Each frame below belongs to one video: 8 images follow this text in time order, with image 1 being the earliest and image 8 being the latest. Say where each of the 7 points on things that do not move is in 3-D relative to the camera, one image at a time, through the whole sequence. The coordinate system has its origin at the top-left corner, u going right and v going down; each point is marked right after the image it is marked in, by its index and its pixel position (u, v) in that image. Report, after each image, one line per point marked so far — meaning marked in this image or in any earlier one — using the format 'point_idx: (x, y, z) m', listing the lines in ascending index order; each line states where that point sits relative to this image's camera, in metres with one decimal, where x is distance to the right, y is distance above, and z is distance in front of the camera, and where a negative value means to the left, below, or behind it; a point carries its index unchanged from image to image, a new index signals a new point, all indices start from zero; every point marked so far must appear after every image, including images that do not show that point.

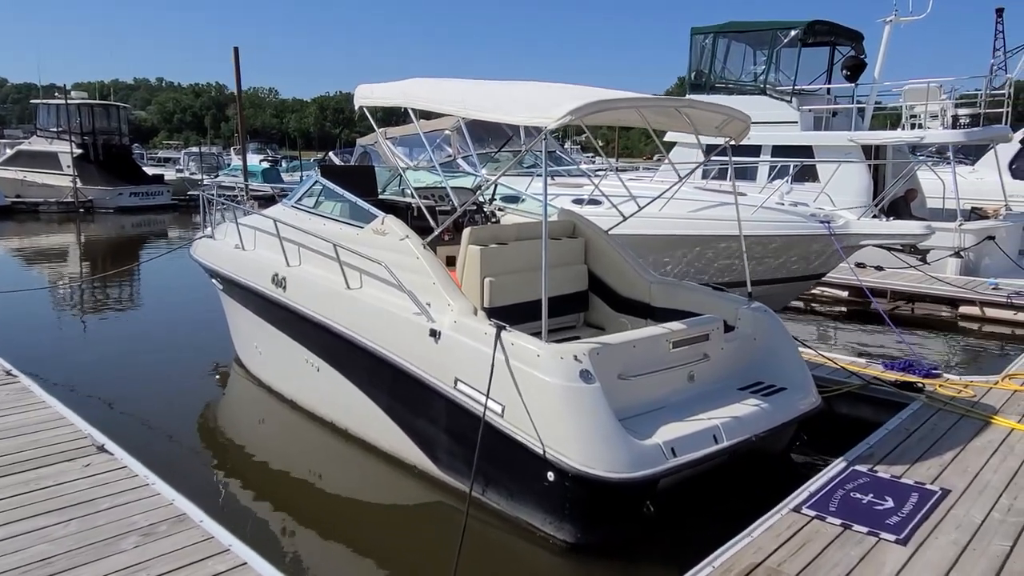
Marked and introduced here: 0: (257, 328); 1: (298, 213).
0: (-1.9, -0.3, +5.5) m
1: (-1.5, +0.5, +5.3) m
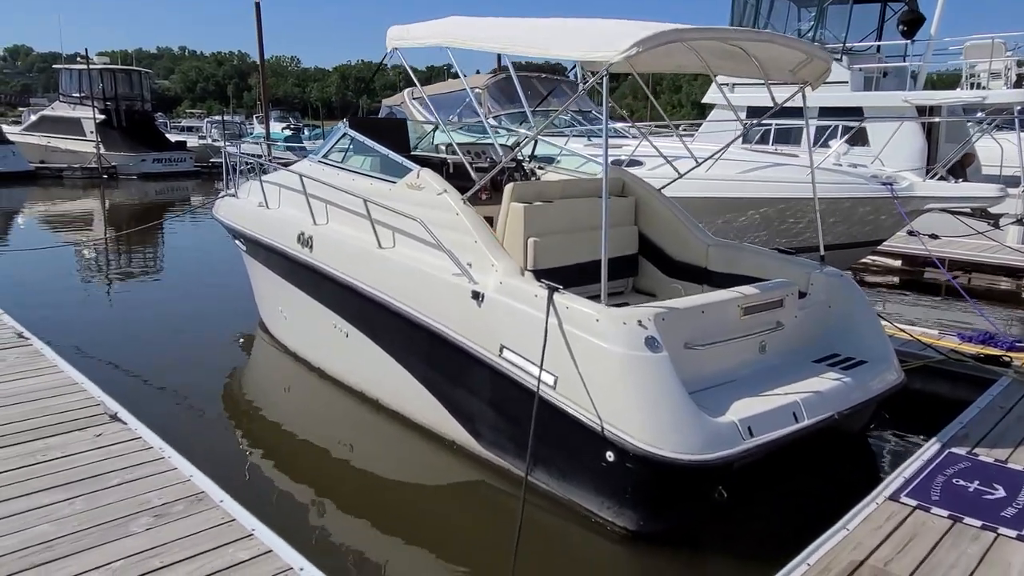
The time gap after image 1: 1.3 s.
0: (-1.6, 0.0, +5.2) m
1: (-1.2, +0.8, +4.9) m
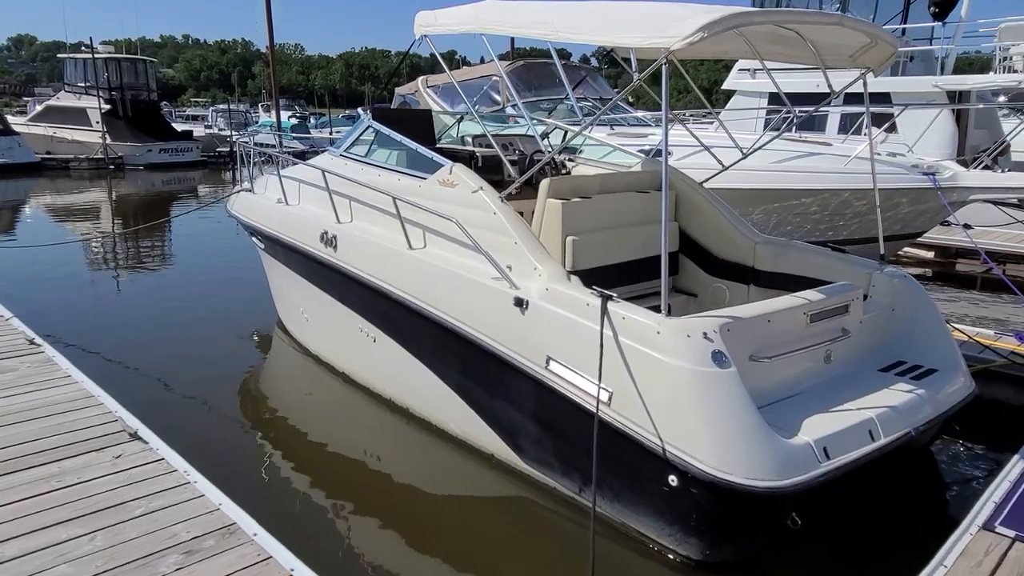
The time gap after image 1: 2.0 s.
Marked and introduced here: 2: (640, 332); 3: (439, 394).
0: (-1.4, 0.0, +4.9) m
1: (-1.0, +0.8, +4.7) m
2: (+0.5, -0.2, +2.7) m
3: (-0.4, -0.6, +3.8) m
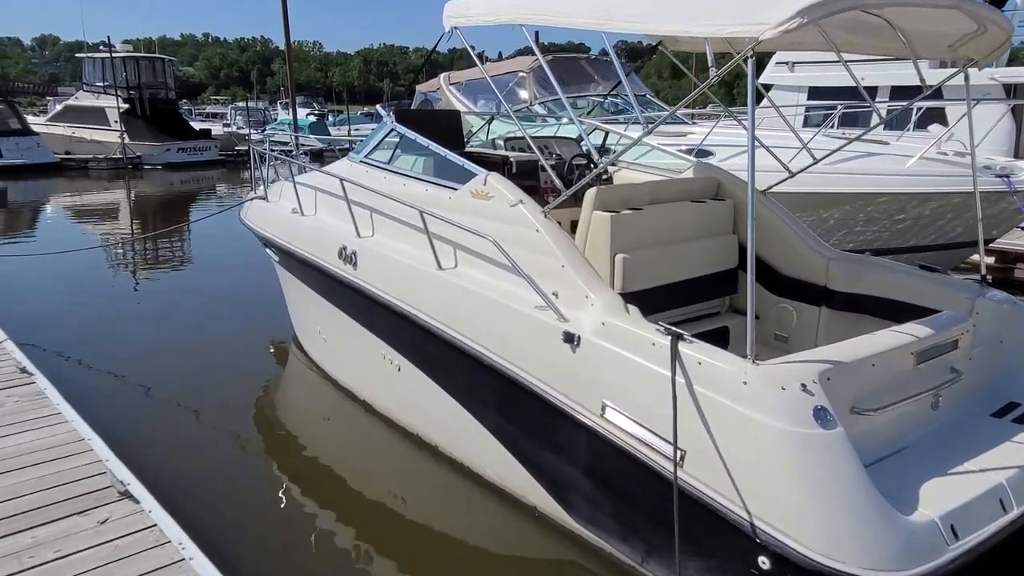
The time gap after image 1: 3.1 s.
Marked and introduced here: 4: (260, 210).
0: (-1.2, -0.1, +4.5) m
1: (-0.8, +0.7, +4.2) m
2: (+0.6, -0.3, +2.3) m
3: (-0.2, -0.7, +3.4) m
4: (-1.8, +0.6, +5.3) m
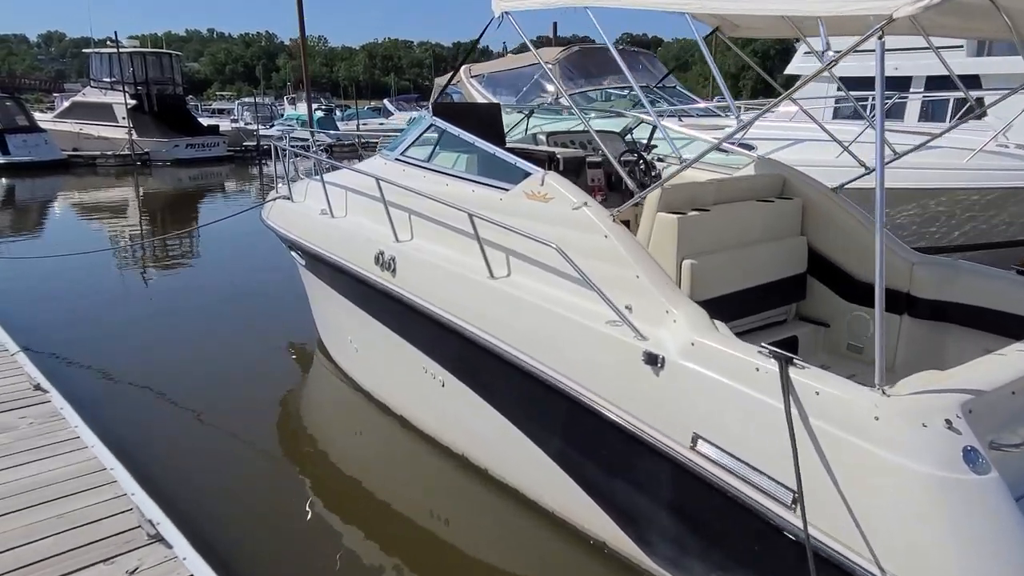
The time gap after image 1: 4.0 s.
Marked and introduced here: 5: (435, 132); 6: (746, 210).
0: (-0.9, -0.2, +4.2) m
1: (-0.6, +0.6, +3.9) m
2: (+0.9, -0.3, +2.0) m
3: (+0.1, -0.7, +3.1) m
4: (-1.5, +0.5, +5.0) m
5: (-0.4, +0.8, +3.9) m
6: (+1.1, +0.4, +3.4) m
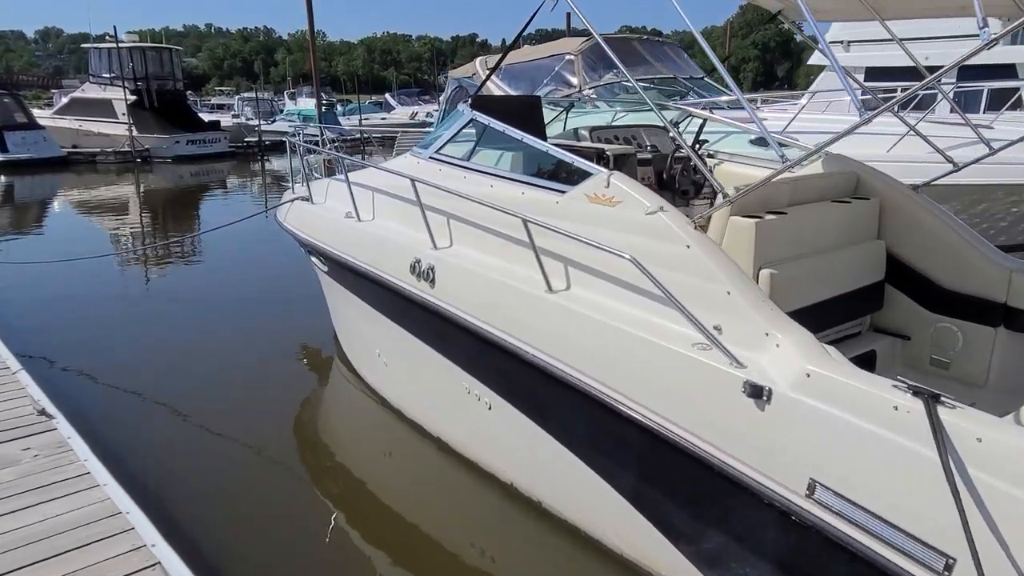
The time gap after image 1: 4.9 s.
0: (-0.7, -0.2, +3.9) m
1: (-0.4, +0.6, +3.6) m
2: (+1.1, -0.4, +1.6) m
3: (+0.3, -0.8, +2.8) m
4: (-1.3, +0.5, +4.6) m
5: (-0.2, +0.8, +3.5) m
6: (+1.3, +0.3, +3.1) m
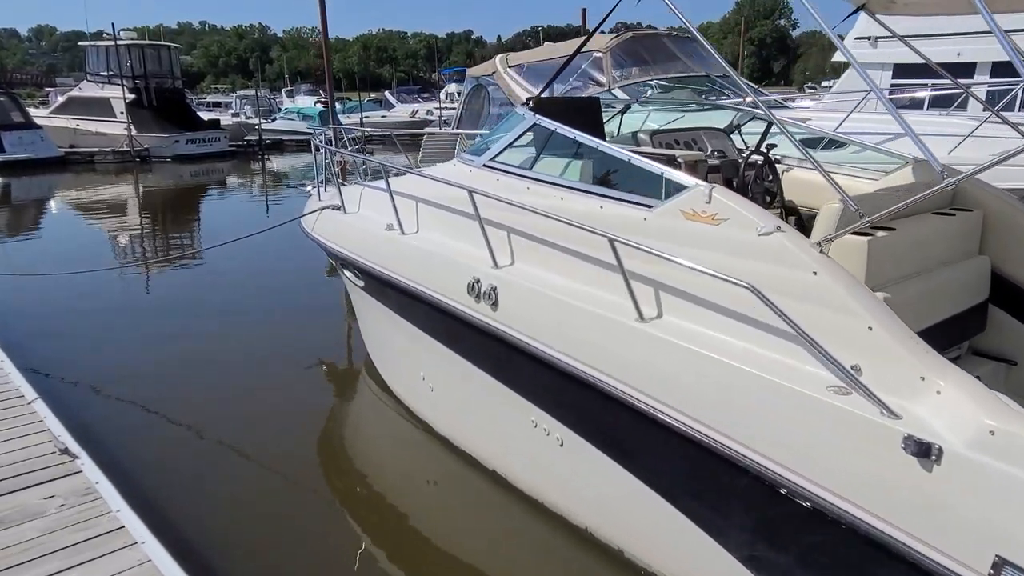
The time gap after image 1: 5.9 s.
0: (-0.4, -0.3, +3.6) m
1: (-0.1, +0.5, +3.3) m
2: (+1.4, -0.5, +1.3) m
3: (+0.6, -0.9, +2.5) m
4: (-1.0, +0.4, +4.3) m
5: (+0.1, +0.7, +3.2) m
6: (+1.6, +0.2, +2.8) m
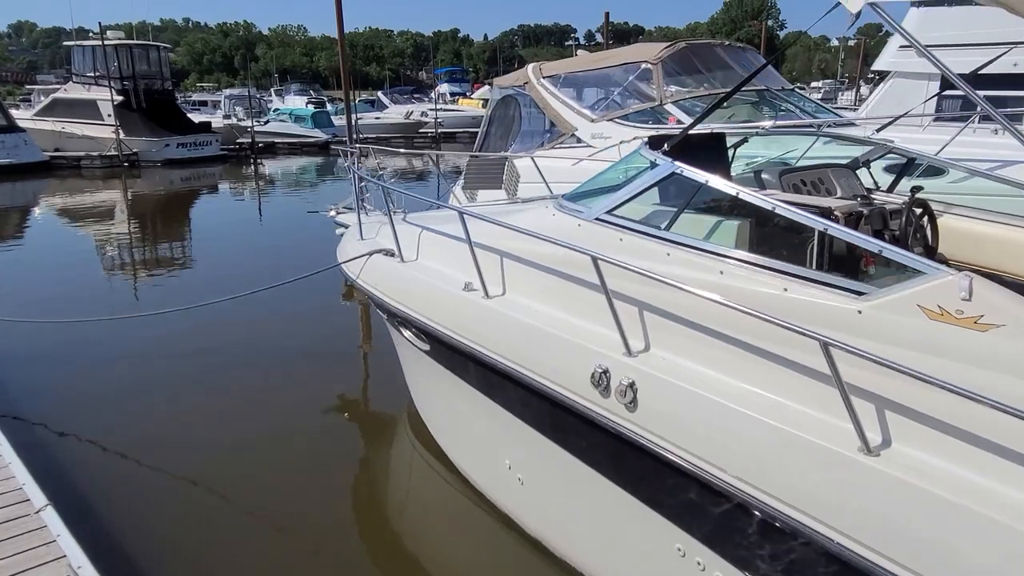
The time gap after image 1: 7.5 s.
0: (+0.1, -0.6, +3.0) m
1: (+0.4, +0.2, +2.7) m
2: (+1.9, -0.8, +0.7) m
3: (+1.1, -1.2, +1.9) m
4: (-0.6, +0.1, +3.7) m
5: (+0.6, +0.4, +2.6) m
6: (+2.1, -0.1, +2.2) m
